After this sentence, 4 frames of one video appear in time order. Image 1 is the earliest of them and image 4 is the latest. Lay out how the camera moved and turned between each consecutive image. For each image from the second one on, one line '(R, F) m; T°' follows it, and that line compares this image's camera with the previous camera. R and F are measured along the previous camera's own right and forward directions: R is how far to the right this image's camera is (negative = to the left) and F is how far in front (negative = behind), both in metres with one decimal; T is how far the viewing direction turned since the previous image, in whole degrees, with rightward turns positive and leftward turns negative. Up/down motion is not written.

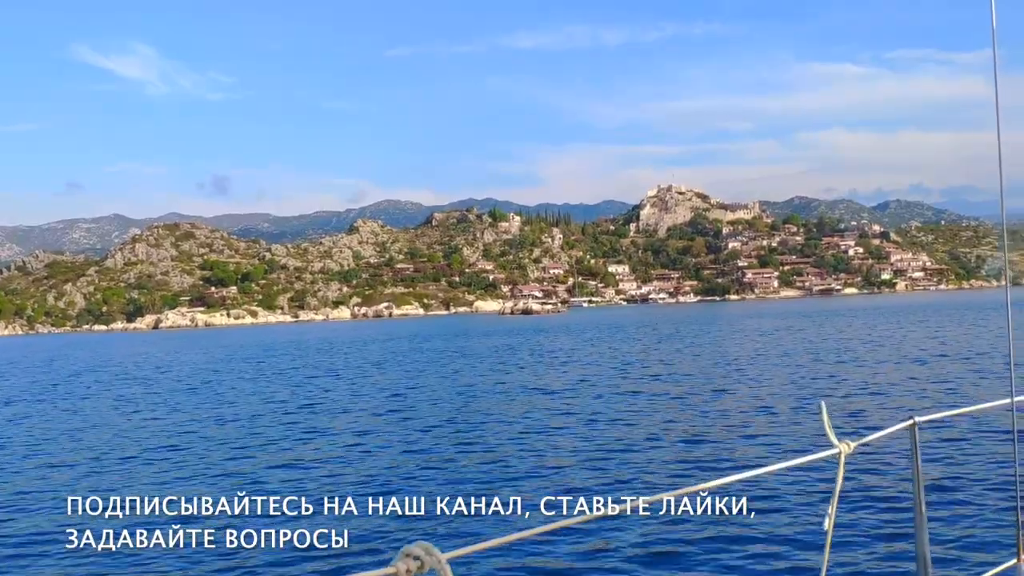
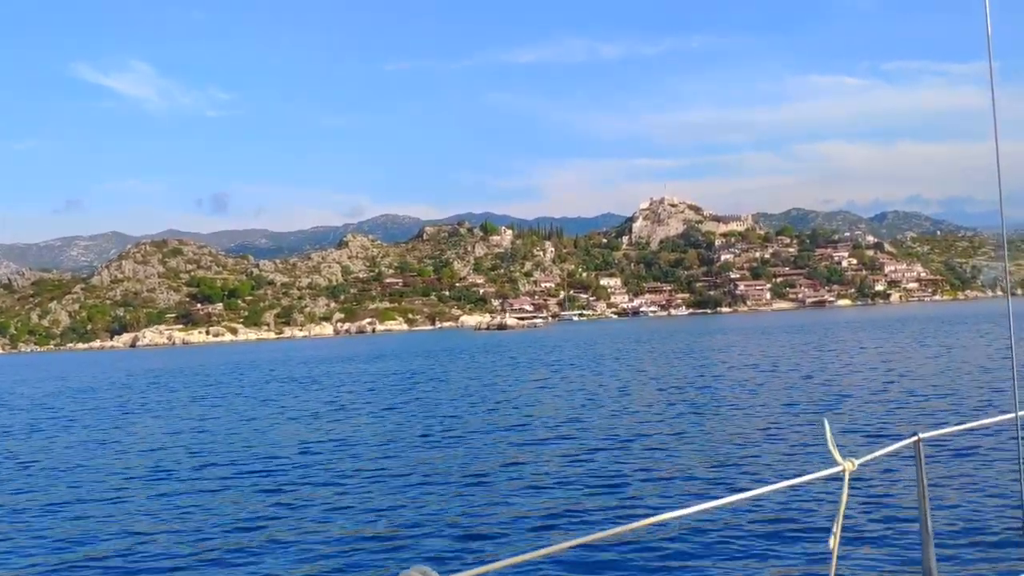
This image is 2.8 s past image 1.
(+0.5, +1.0) m; 0°
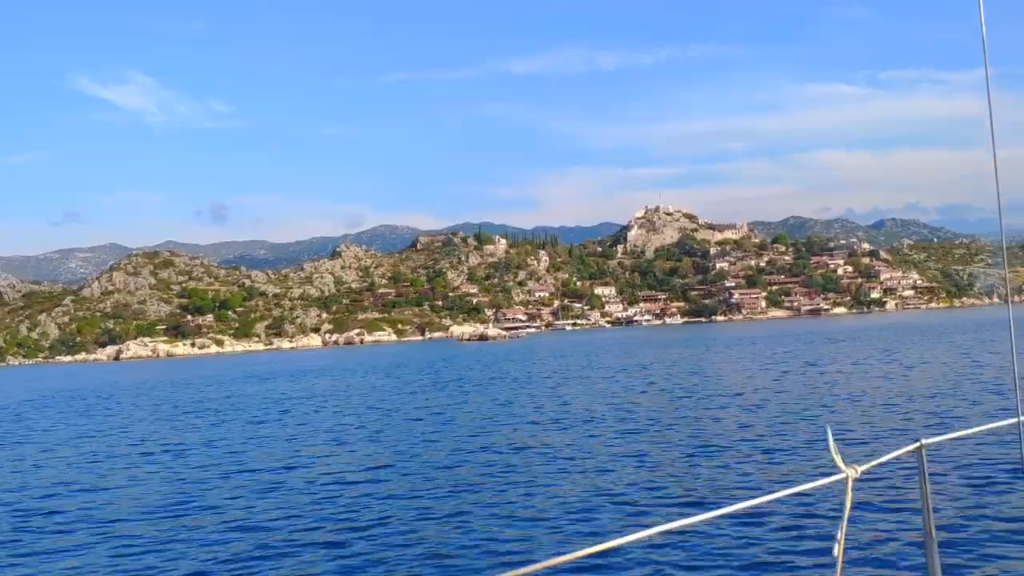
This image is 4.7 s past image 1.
(+0.3, +0.7) m; 0°
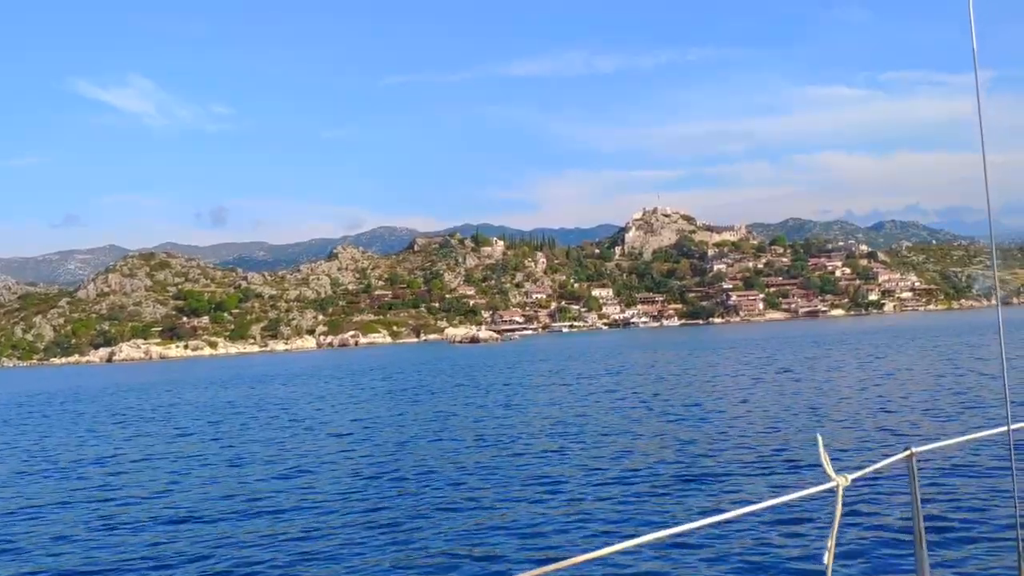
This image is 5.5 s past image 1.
(-1.3, -1.9) m; 0°
